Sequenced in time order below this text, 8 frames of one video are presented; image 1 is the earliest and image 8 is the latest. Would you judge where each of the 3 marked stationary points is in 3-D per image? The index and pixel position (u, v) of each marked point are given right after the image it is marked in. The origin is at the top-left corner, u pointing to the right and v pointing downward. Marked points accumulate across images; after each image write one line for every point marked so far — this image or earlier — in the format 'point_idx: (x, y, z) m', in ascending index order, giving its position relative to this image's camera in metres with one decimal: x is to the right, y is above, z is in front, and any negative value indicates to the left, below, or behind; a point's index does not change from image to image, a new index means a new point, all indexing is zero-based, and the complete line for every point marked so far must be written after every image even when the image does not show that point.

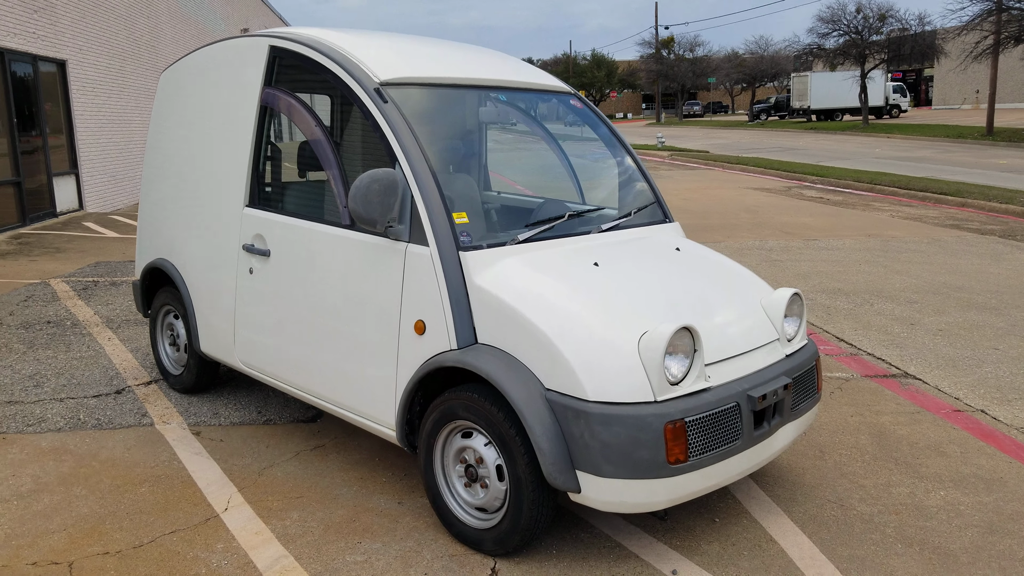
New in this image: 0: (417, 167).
0: (-0.4, +0.5, +3.2) m
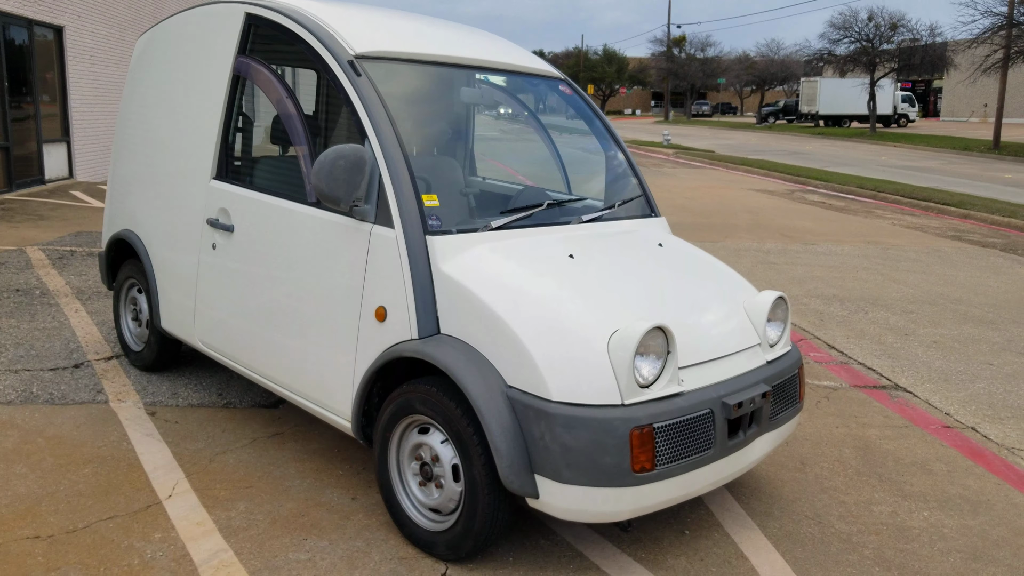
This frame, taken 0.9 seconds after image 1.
0: (-0.5, +0.6, +3.0) m
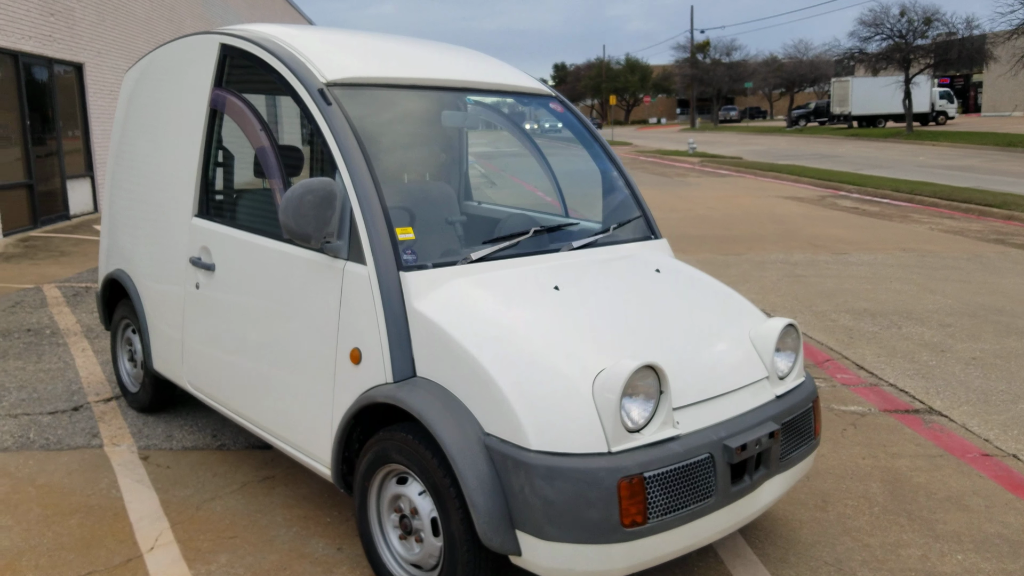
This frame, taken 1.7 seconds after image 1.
0: (-0.6, +0.4, +2.9) m
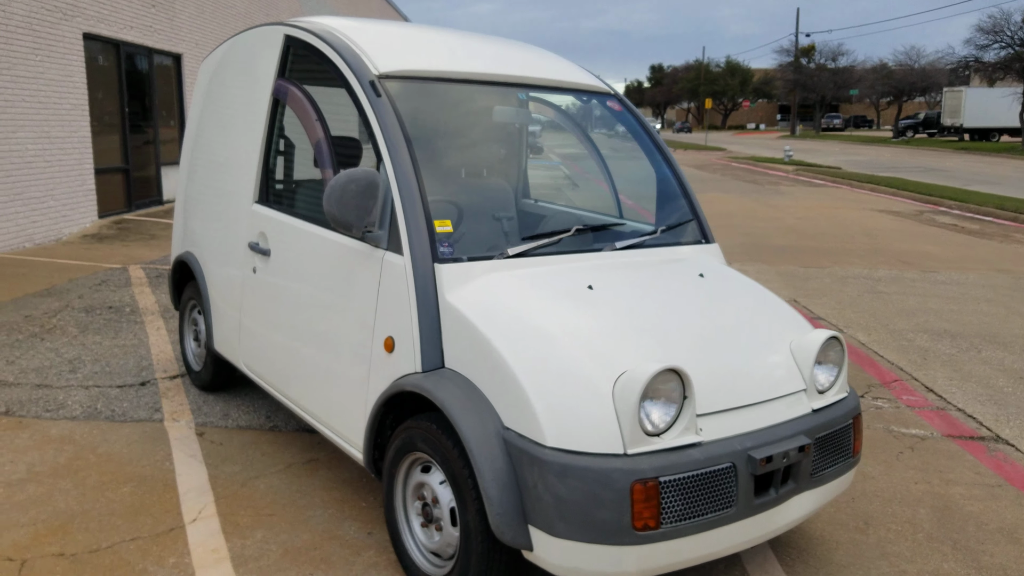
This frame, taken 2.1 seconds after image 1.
0: (-0.4, +0.5, +3.0) m
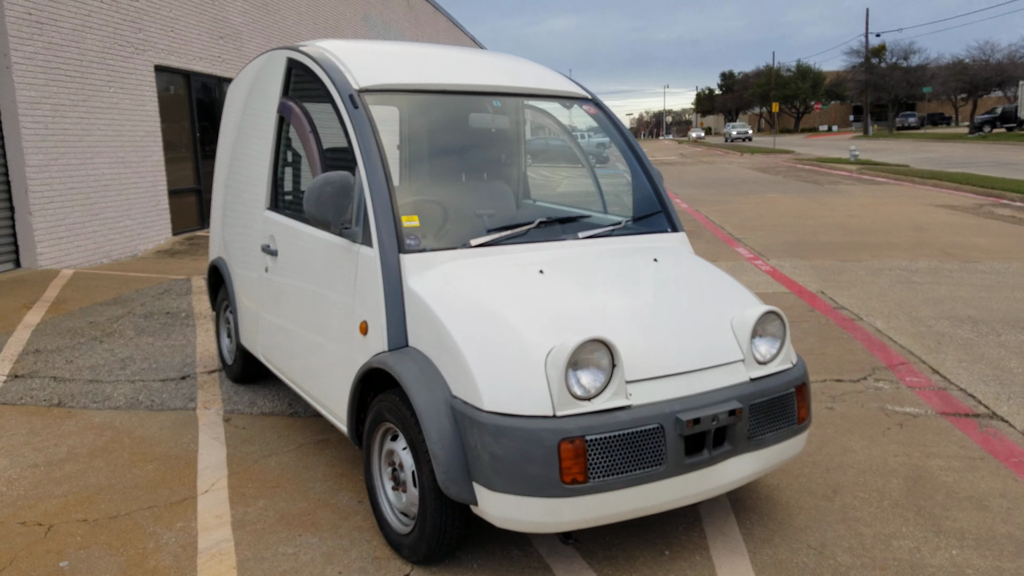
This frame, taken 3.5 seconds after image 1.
0: (-0.6, +0.5, +3.3) m
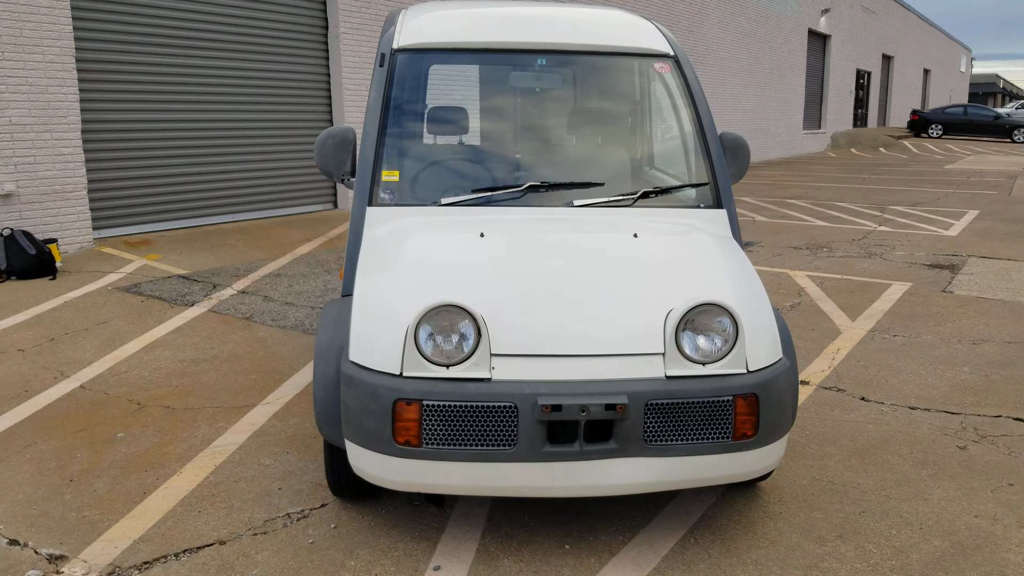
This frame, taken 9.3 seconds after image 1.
0: (-0.6, +0.7, +3.4) m
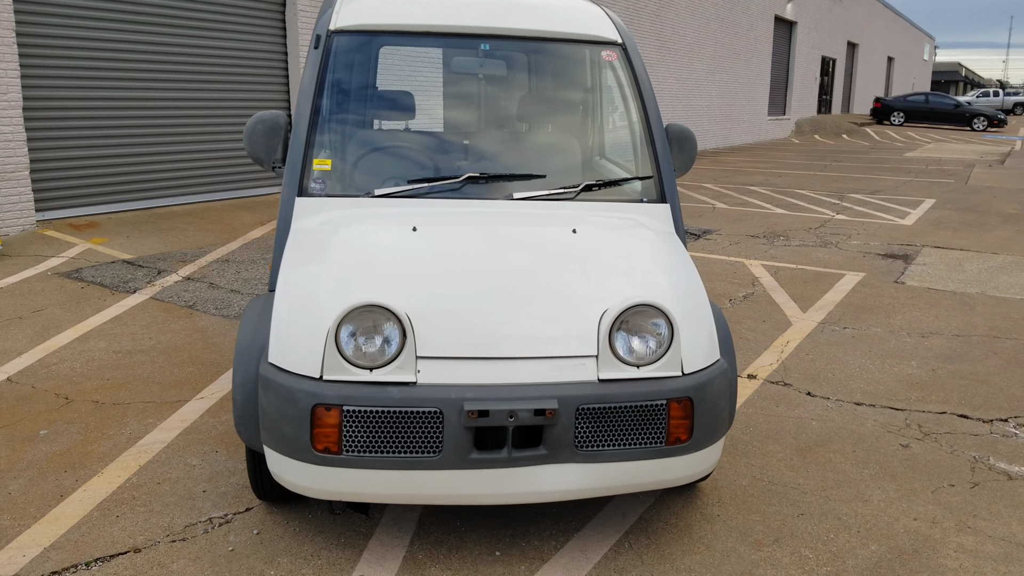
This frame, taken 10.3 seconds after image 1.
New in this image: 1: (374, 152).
0: (-0.8, +0.7, +3.3) m
1: (-0.6, +0.6, +3.3) m
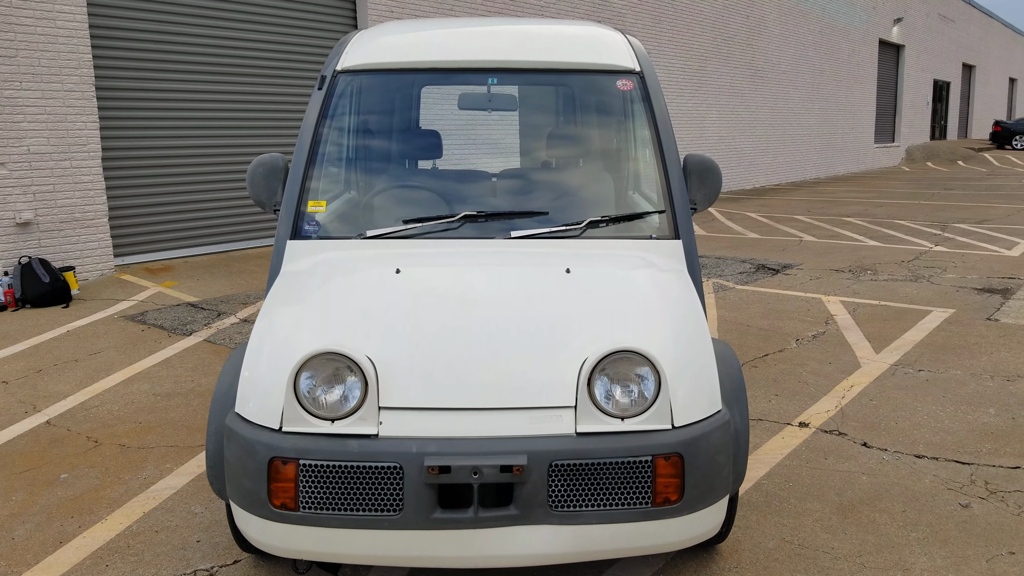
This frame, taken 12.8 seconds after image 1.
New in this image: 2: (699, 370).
0: (-0.8, +0.6, +3.3) m
1: (-0.6, +0.4, +3.3) m
2: (+0.6, -0.3, +2.5) m
